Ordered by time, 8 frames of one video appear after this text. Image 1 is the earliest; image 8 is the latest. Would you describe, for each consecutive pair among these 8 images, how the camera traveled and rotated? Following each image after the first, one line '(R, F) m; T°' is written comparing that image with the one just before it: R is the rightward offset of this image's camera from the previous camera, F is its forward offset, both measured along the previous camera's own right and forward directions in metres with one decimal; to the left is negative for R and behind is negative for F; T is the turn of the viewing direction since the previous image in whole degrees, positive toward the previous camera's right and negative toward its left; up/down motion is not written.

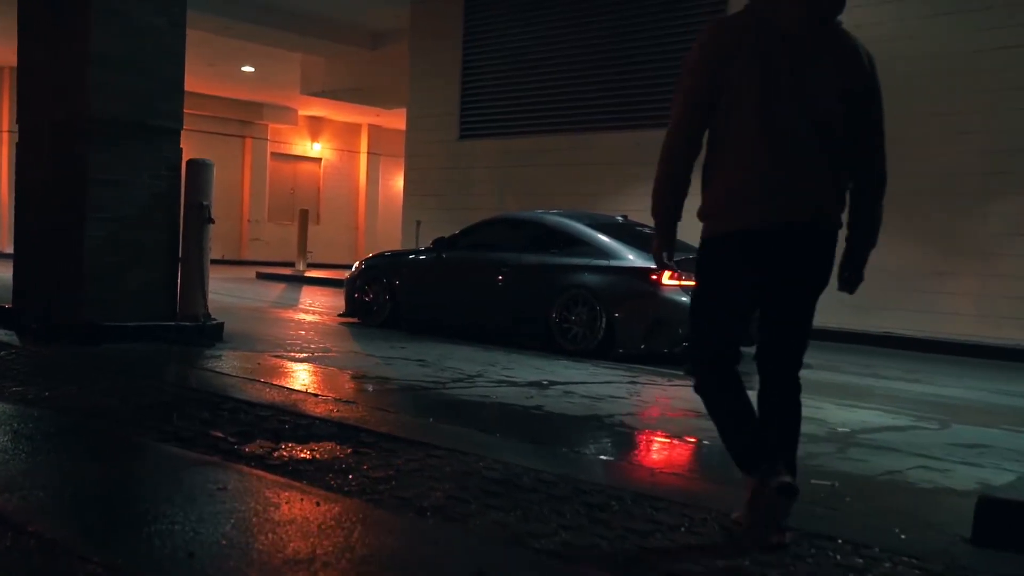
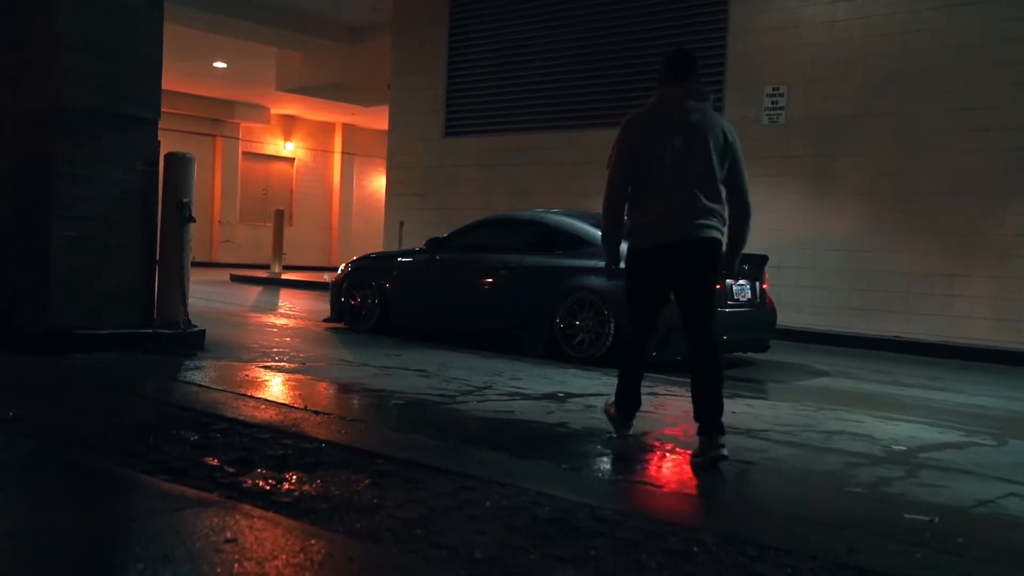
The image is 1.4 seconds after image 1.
(-0.3, +0.6) m; +2°
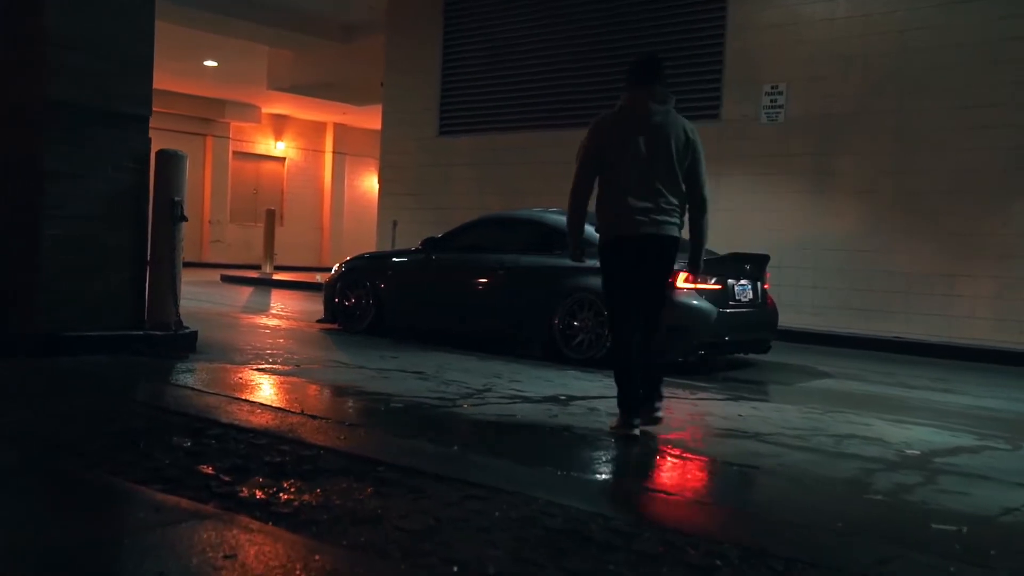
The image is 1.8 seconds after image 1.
(-0.1, +0.2) m; +1°
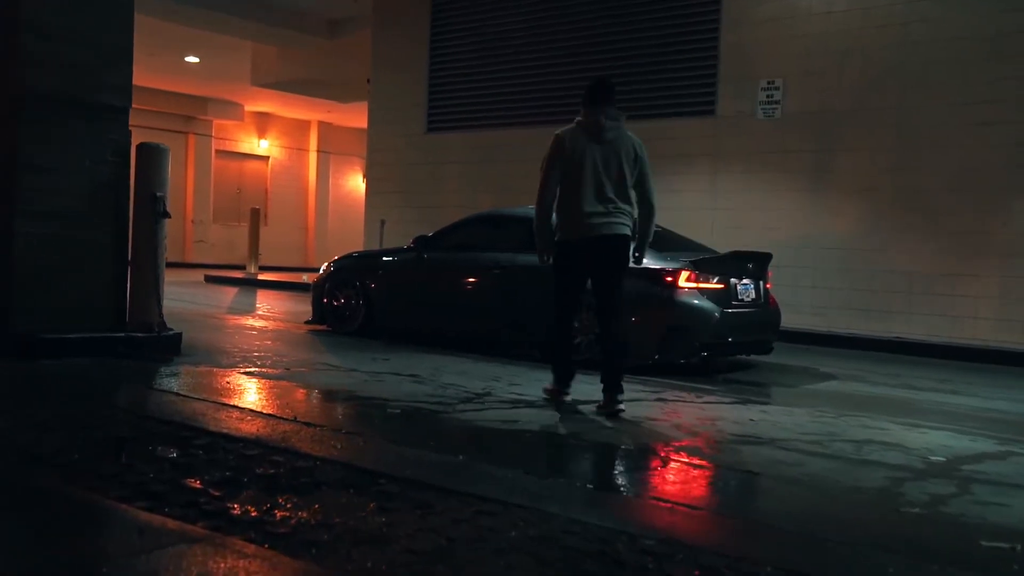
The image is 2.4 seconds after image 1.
(-0.1, +0.3) m; +1°
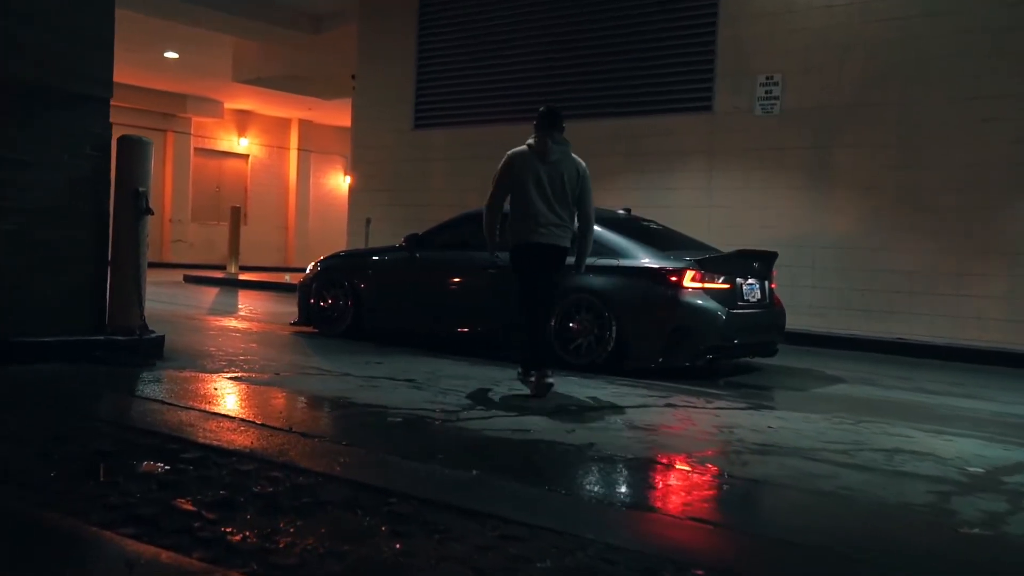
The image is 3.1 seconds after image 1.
(-0.2, +0.3) m; +1°
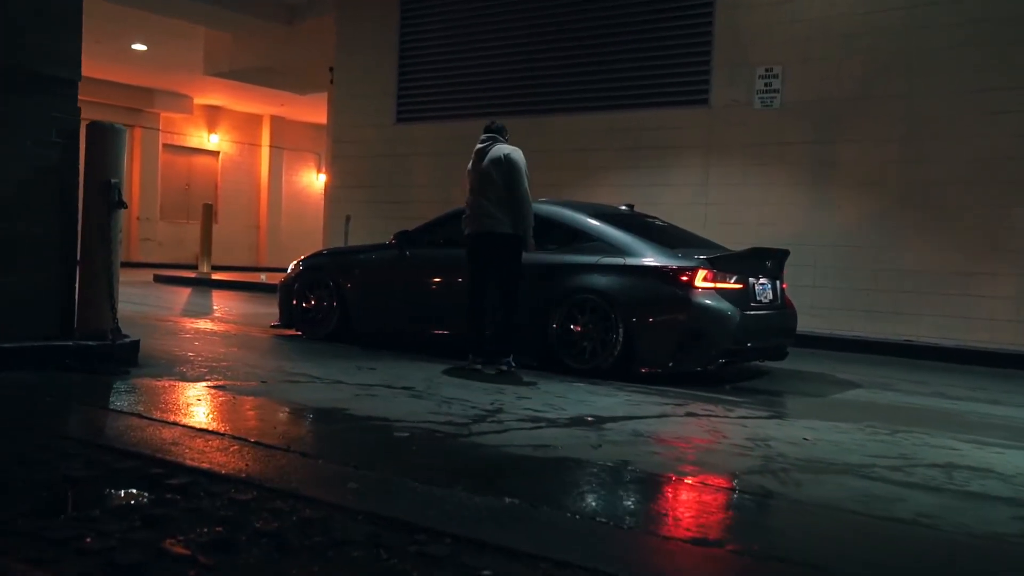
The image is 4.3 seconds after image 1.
(-0.2, +0.5) m; +2°
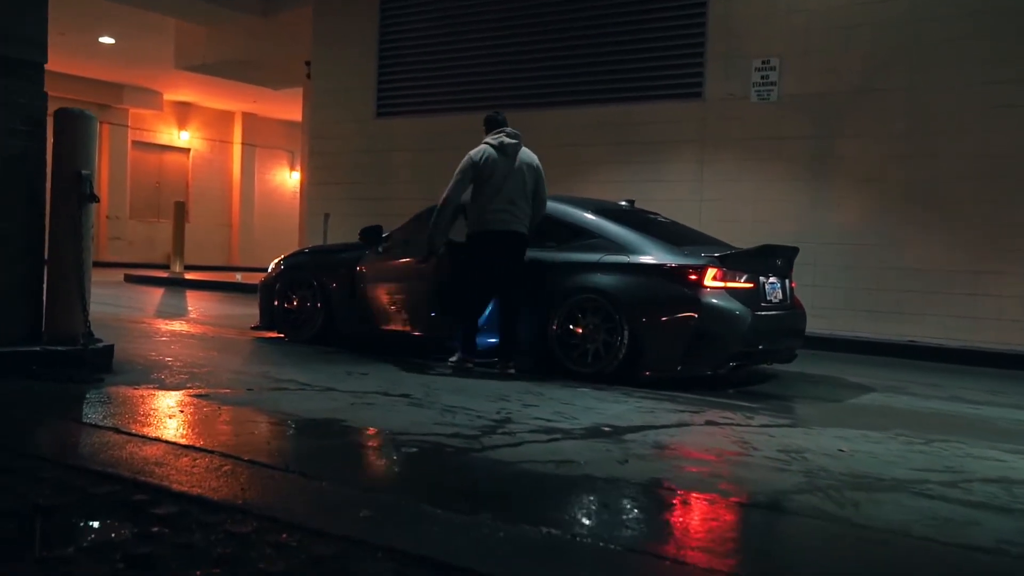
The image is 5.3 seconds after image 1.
(-0.2, +0.4) m; +2°
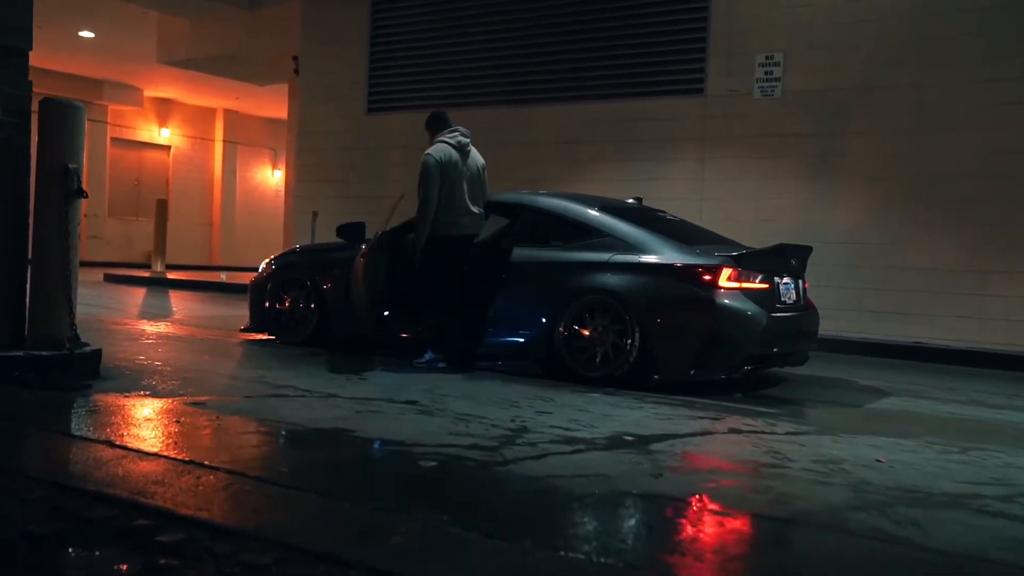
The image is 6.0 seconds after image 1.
(-0.2, +0.3) m; +1°
